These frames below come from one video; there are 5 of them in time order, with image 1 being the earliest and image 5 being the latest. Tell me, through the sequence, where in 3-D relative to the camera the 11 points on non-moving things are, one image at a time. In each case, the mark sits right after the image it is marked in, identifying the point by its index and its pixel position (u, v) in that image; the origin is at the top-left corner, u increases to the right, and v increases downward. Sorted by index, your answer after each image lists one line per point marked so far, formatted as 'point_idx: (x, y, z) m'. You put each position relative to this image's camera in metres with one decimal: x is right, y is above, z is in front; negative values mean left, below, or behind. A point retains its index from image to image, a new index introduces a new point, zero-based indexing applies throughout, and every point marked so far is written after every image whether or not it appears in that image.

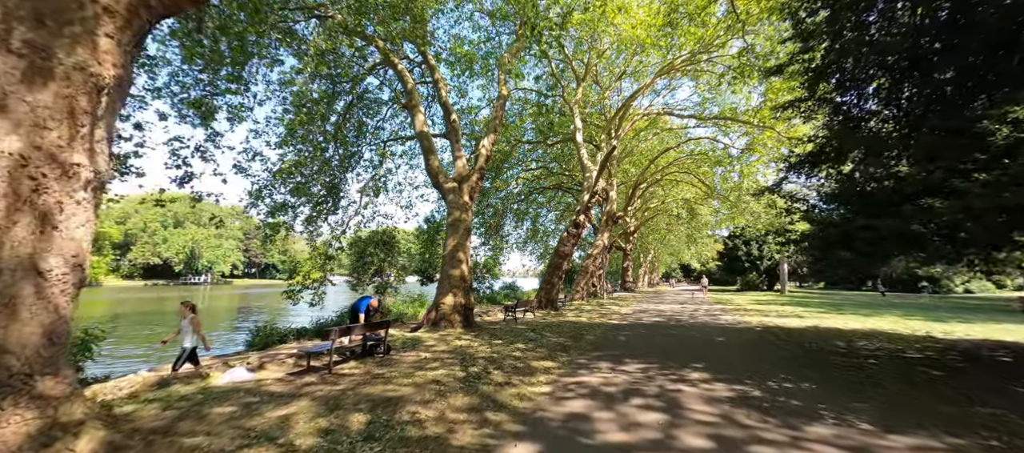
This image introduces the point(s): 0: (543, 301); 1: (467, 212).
0: (+1.2, -3.0, +15.6) m
1: (-1.2, +0.4, +10.7) m
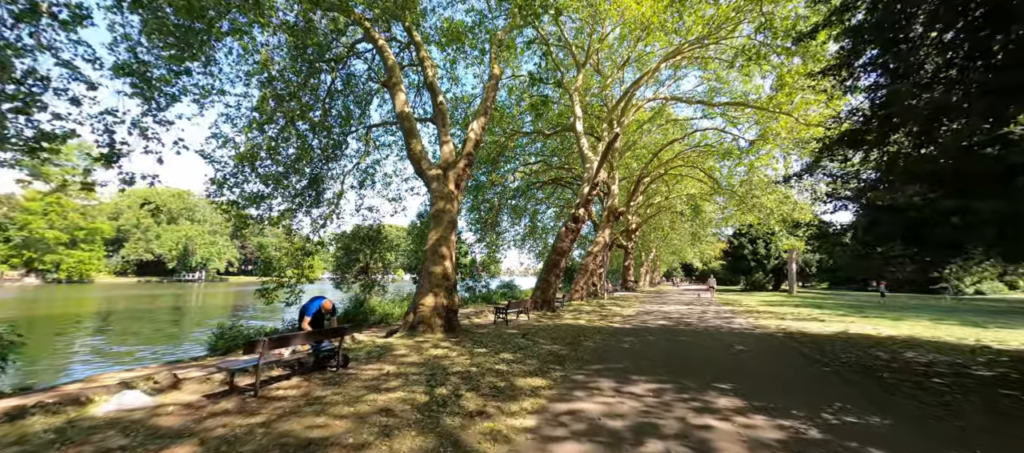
0: (+1.0, -2.8, +14.5) m
1: (-1.5, +0.6, +9.6) m
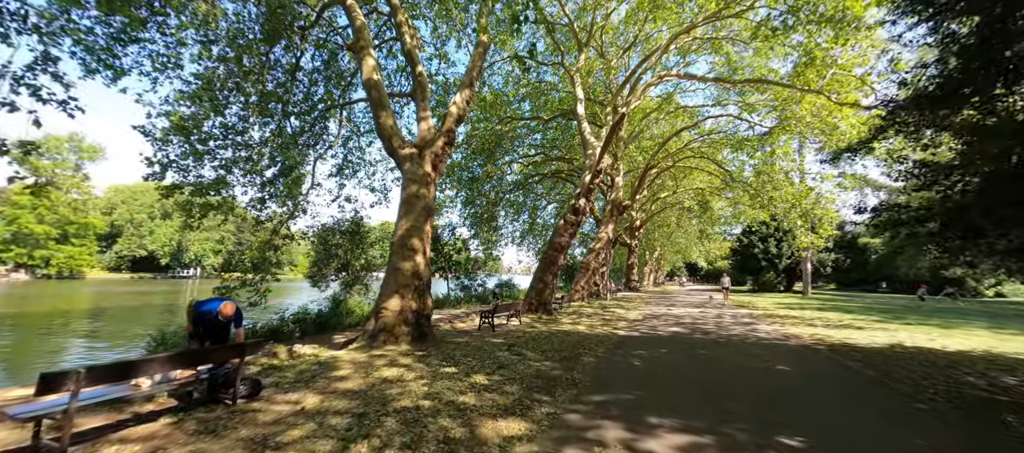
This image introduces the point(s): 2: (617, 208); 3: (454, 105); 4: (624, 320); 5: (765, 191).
0: (+0.7, -2.6, +13.0) m
1: (-1.7, +0.8, +8.1) m
2: (+5.2, +0.9, +19.7) m
3: (-1.3, +2.8, +8.9) m
4: (+3.4, -2.9, +11.9) m
5: (+12.5, +1.7, +19.5) m
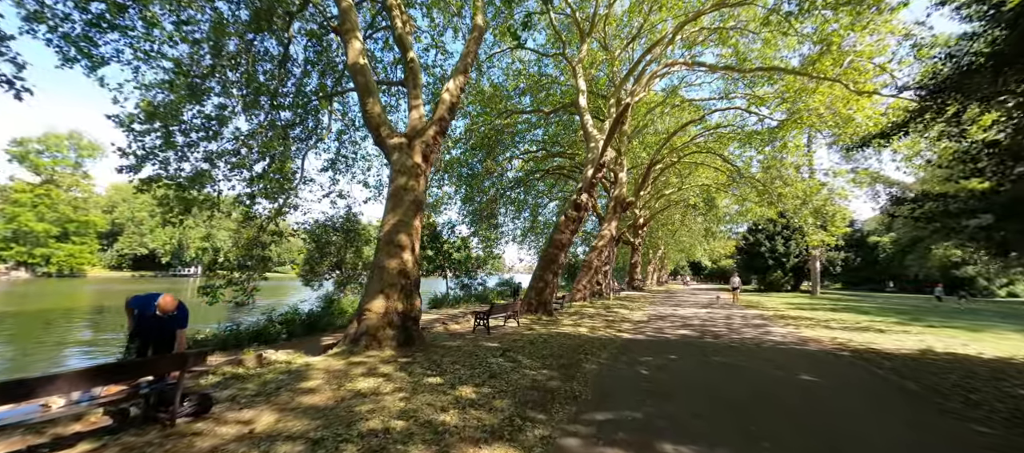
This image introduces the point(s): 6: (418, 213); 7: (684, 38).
0: (+0.7, -2.4, +12.4) m
1: (-1.8, +0.9, +7.5) m
2: (+5.3, +1.1, +19.1) m
3: (-1.4, +2.9, +8.4) m
4: (+3.3, -2.7, +11.4) m
5: (+12.5, +1.9, +18.8) m
6: (-1.8, +0.3, +7.3) m
7: (+7.9, +8.7, +18.1) m
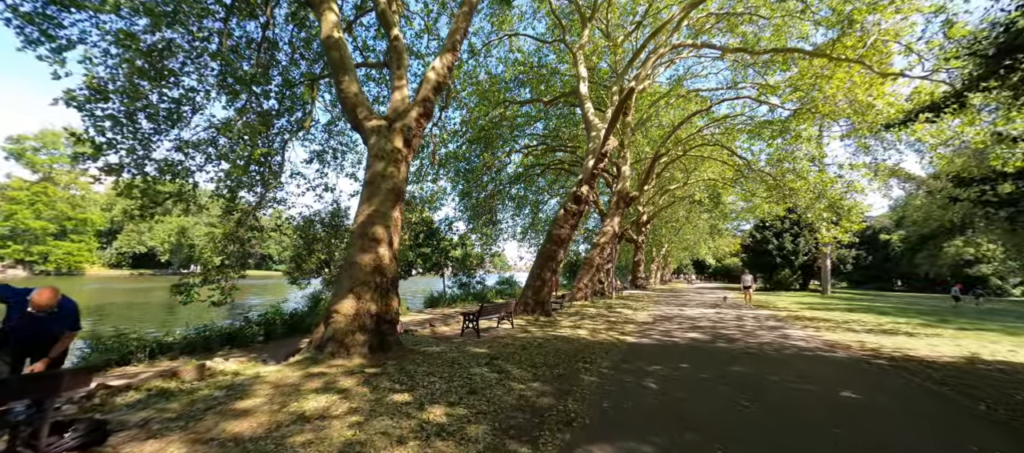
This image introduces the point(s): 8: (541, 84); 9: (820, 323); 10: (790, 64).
0: (+0.6, -2.3, +11.6) m
1: (-2.0, +1.1, +6.7) m
2: (+5.2, +1.3, +18.2) m
3: (-1.5, +3.0, +7.6) m
4: (+3.2, -2.6, +10.6) m
5: (+12.4, +2.1, +18.0) m
6: (-1.9, +0.4, +6.5) m
7: (+7.8, +8.8, +17.2) m
8: (+1.4, +7.1, +19.4) m
9: (+8.1, -2.5, +10.3) m
10: (+9.7, +5.7, +13.7) m
